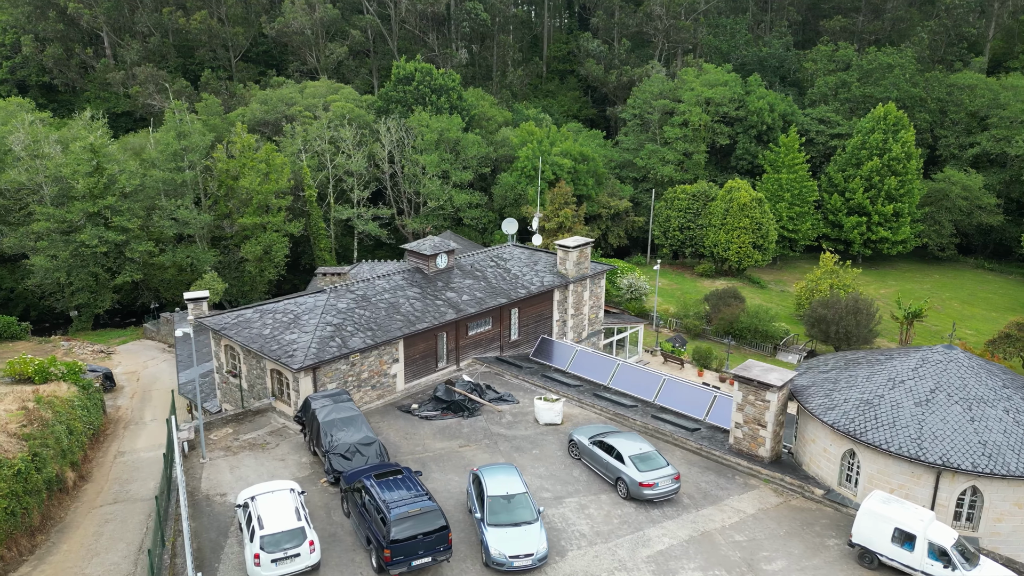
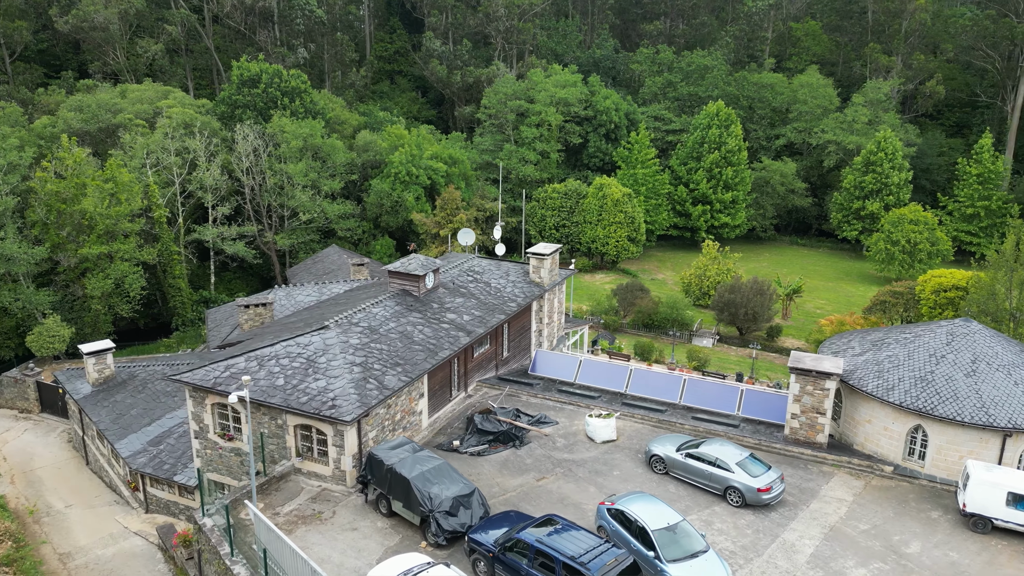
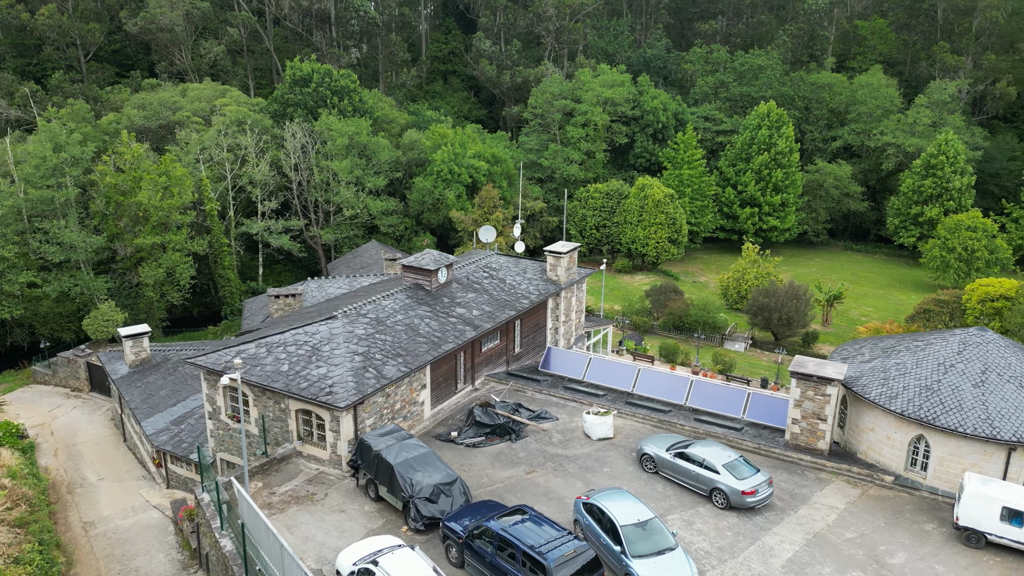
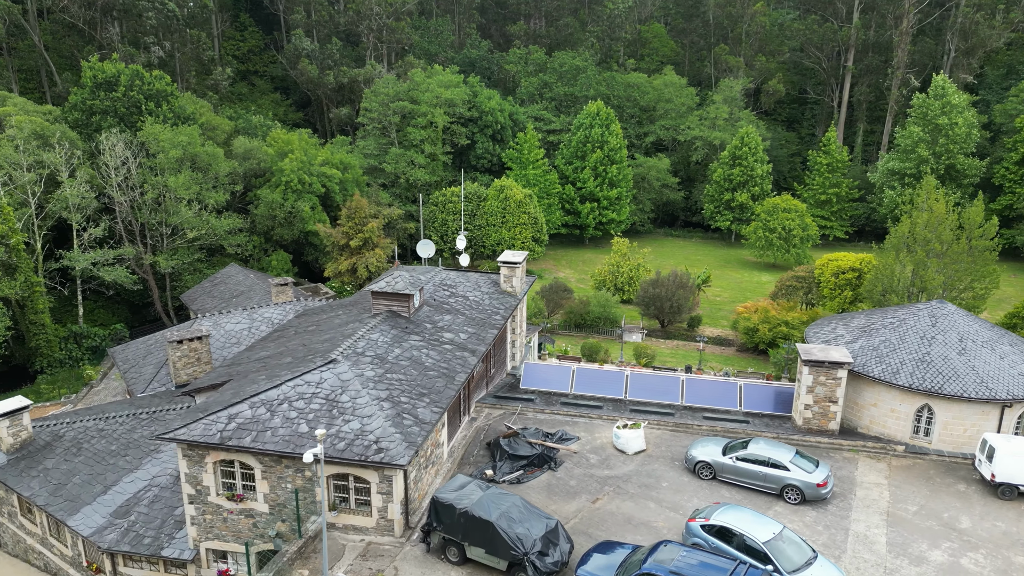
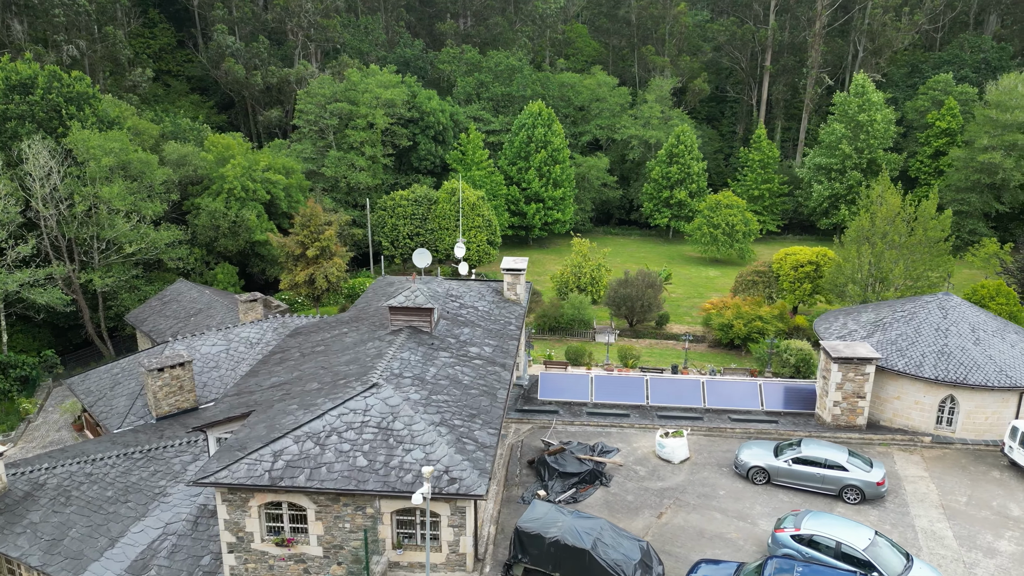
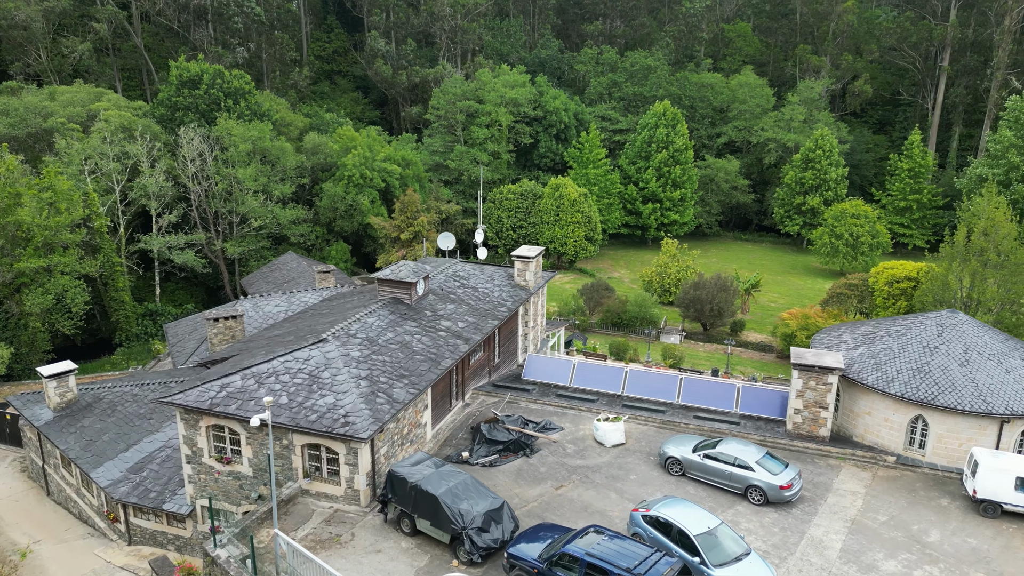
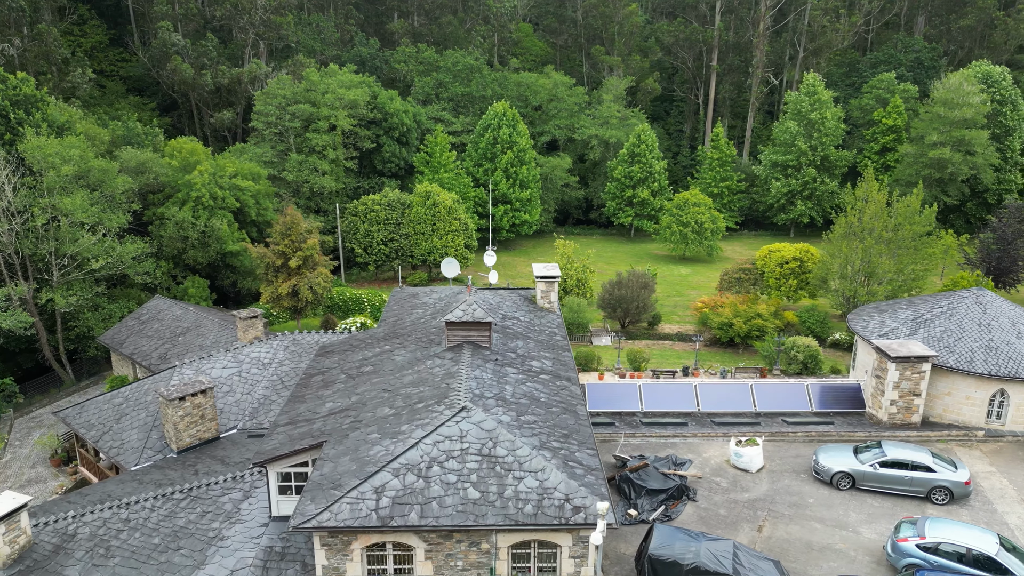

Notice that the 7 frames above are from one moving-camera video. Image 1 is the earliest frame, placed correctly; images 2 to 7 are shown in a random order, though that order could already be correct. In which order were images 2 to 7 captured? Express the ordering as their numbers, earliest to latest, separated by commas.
3, 2, 6, 4, 5, 7
